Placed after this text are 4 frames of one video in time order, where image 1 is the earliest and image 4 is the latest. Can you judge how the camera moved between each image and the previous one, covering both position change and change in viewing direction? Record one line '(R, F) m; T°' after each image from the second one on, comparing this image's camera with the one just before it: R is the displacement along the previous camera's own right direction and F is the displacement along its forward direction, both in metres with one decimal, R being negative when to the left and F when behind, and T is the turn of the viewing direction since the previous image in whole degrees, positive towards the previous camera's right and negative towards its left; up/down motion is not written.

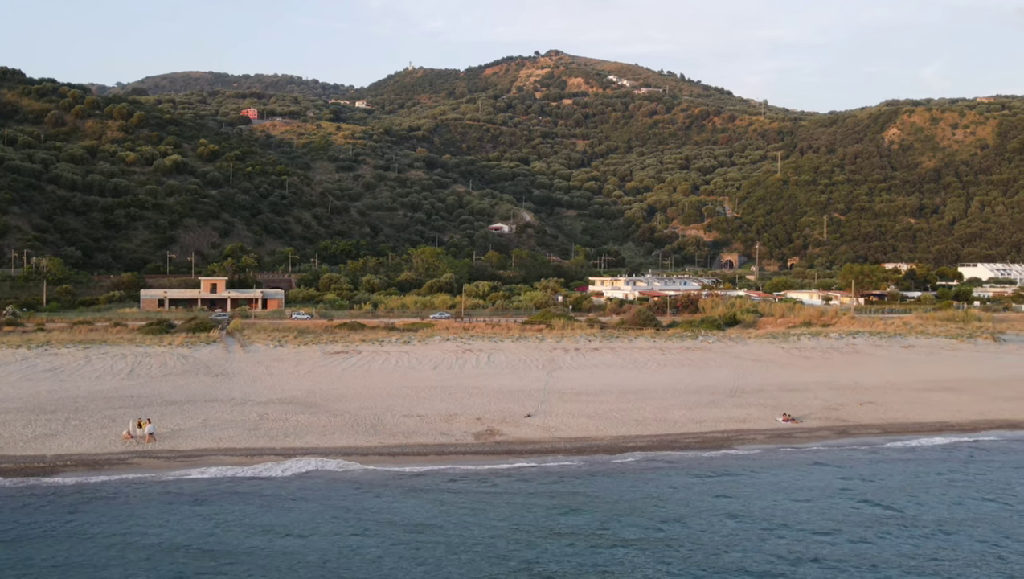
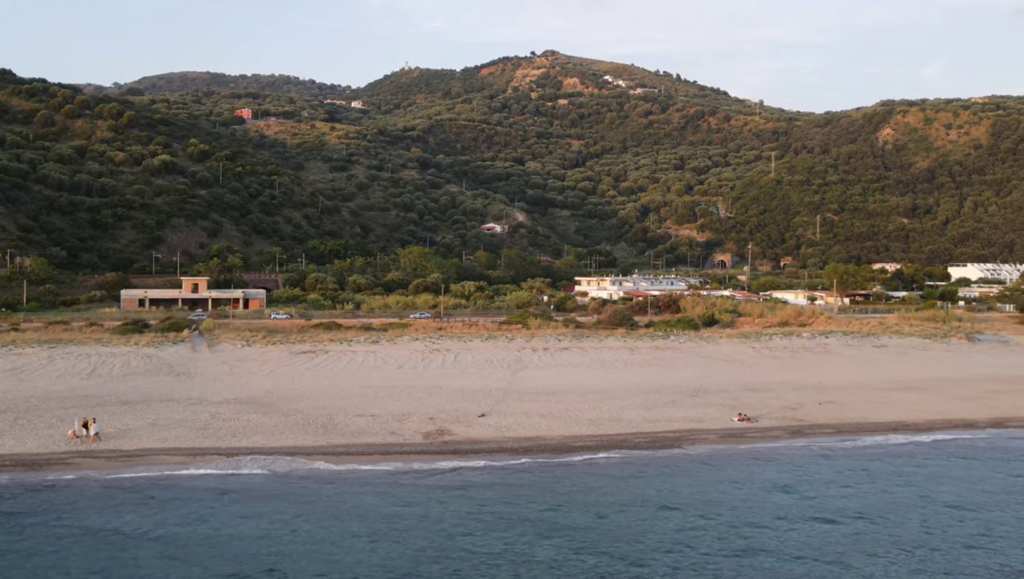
(+1.1, +0.1) m; 0°
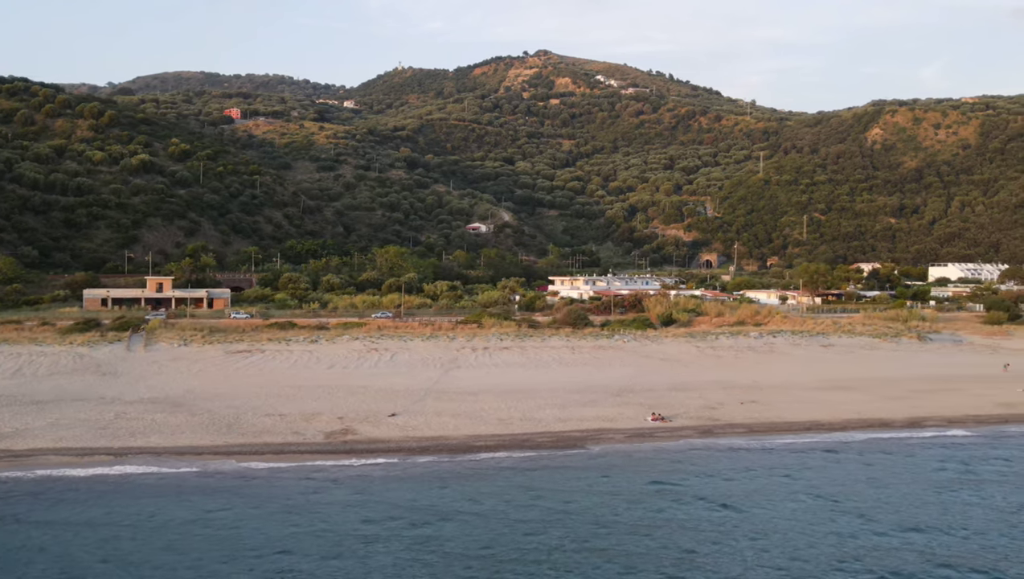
(+2.2, +0.1) m; 0°
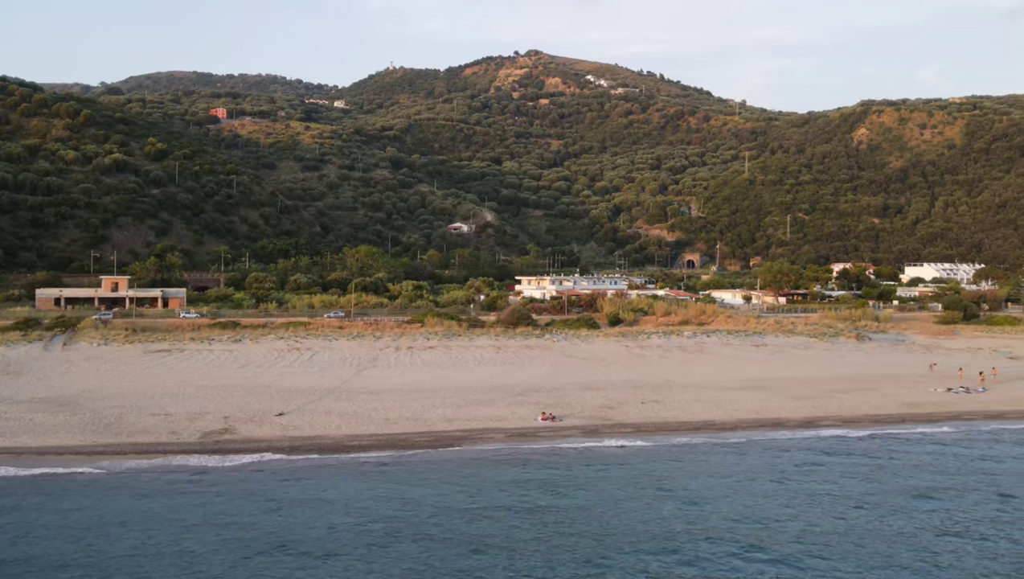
(+2.7, +0.1) m; 0°
